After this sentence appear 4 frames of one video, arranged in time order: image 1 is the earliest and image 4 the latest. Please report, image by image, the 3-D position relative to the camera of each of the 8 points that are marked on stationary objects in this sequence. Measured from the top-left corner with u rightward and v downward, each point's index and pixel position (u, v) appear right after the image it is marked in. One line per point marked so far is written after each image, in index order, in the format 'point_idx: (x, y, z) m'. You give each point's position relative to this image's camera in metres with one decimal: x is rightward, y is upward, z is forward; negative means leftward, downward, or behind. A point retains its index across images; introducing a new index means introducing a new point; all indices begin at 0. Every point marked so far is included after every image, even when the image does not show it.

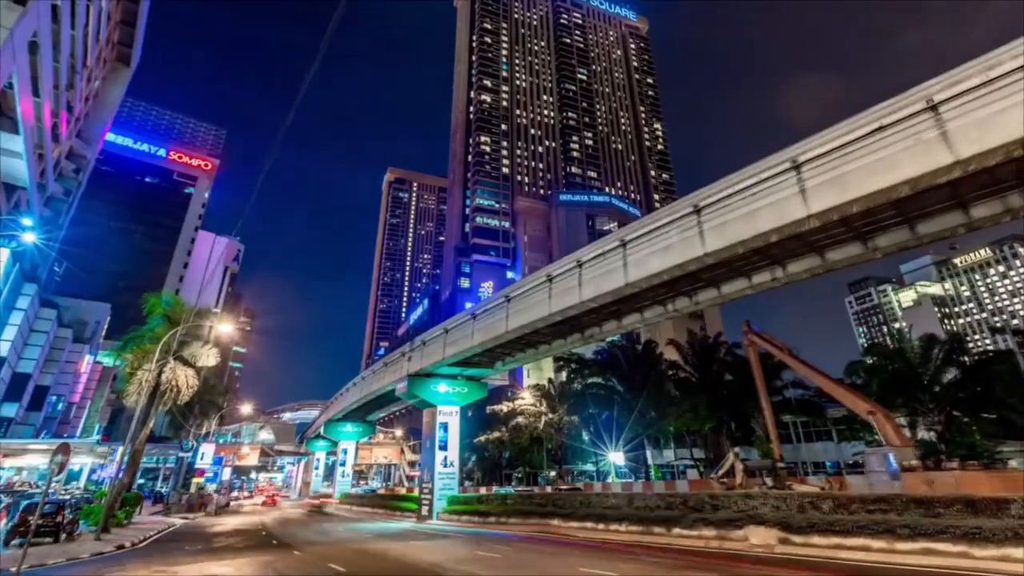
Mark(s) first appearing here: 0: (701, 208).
0: (+5.6, +2.5, +15.6) m
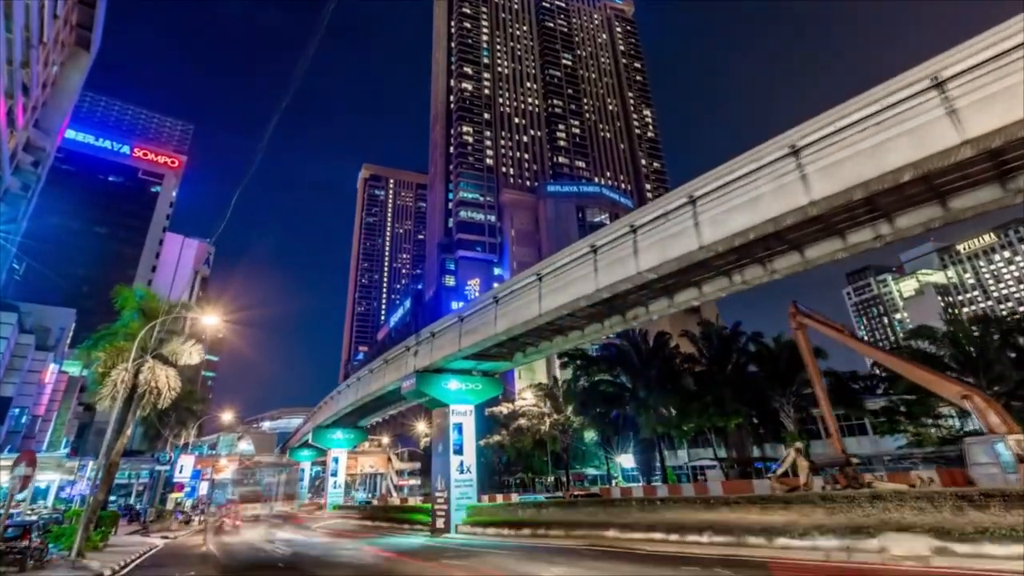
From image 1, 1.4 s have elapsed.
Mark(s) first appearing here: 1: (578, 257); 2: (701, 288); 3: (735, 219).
0: (+7.2, +3.5, +13.1) m
1: (+2.4, +1.2, +19.3) m
2: (+6.7, 0.0, +18.5) m
3: (+6.1, +1.9, +14.3) m
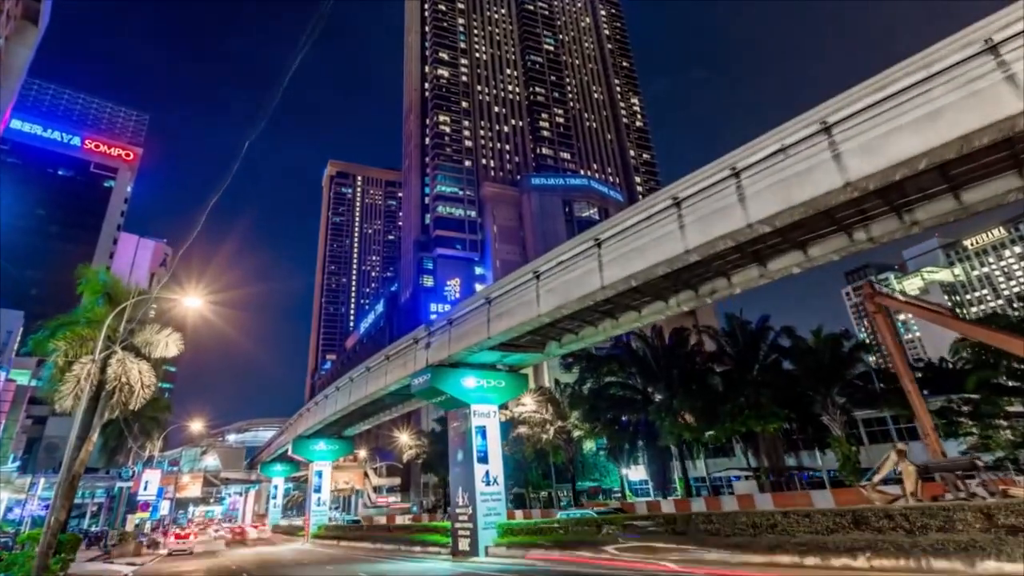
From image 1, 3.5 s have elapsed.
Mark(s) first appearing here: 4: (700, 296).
0: (+9.4, +4.7, +9.9) m
1: (+4.3, +2.2, +15.8) m
2: (+8.6, +1.0, +15.2) m
3: (+8.3, +3.0, +11.0) m
4: (+6.4, -0.3, +17.9) m
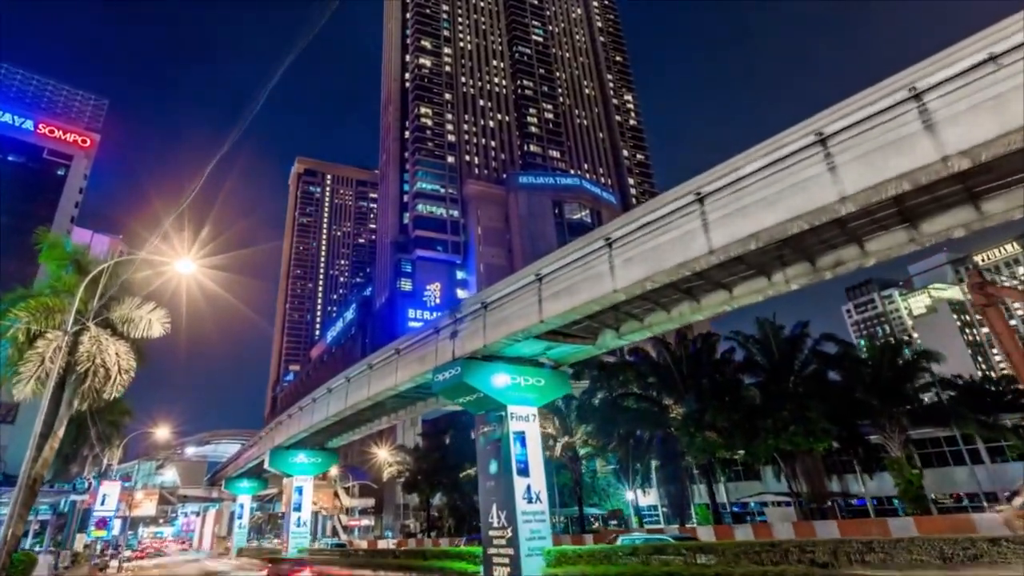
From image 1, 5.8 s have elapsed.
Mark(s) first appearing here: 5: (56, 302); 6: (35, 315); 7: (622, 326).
0: (+12.0, +5.6, +6.8) m
1: (+6.6, +3.1, +12.4) m
2: (+10.8, +1.9, +12.0) m
3: (+10.8, +4.0, +7.8) m
4: (+8.5, +0.6, +14.5) m
5: (-16.8, -0.8, +18.3) m
6: (-17.3, -1.3, +17.7) m
7: (+4.0, -1.3, +19.1) m
